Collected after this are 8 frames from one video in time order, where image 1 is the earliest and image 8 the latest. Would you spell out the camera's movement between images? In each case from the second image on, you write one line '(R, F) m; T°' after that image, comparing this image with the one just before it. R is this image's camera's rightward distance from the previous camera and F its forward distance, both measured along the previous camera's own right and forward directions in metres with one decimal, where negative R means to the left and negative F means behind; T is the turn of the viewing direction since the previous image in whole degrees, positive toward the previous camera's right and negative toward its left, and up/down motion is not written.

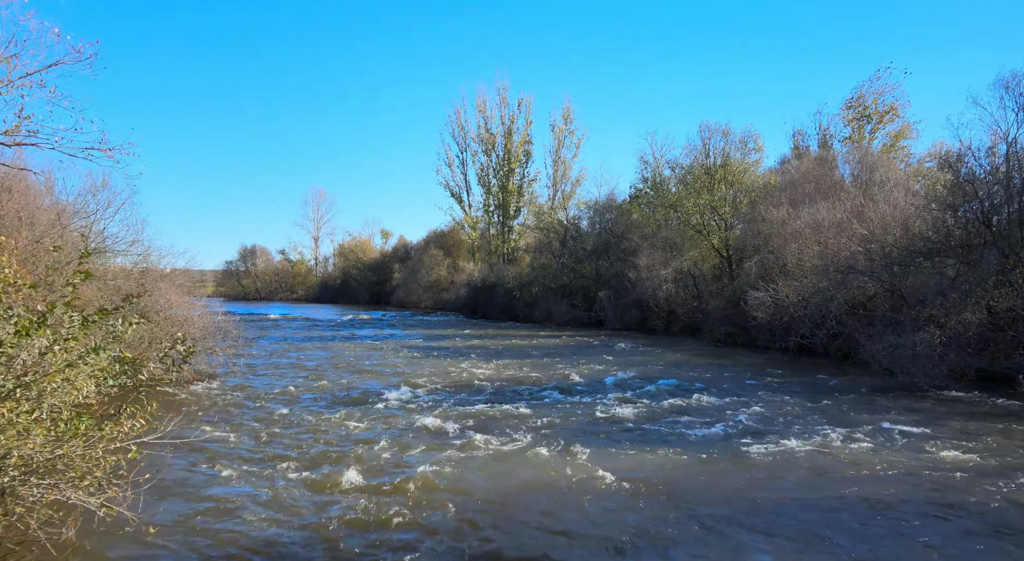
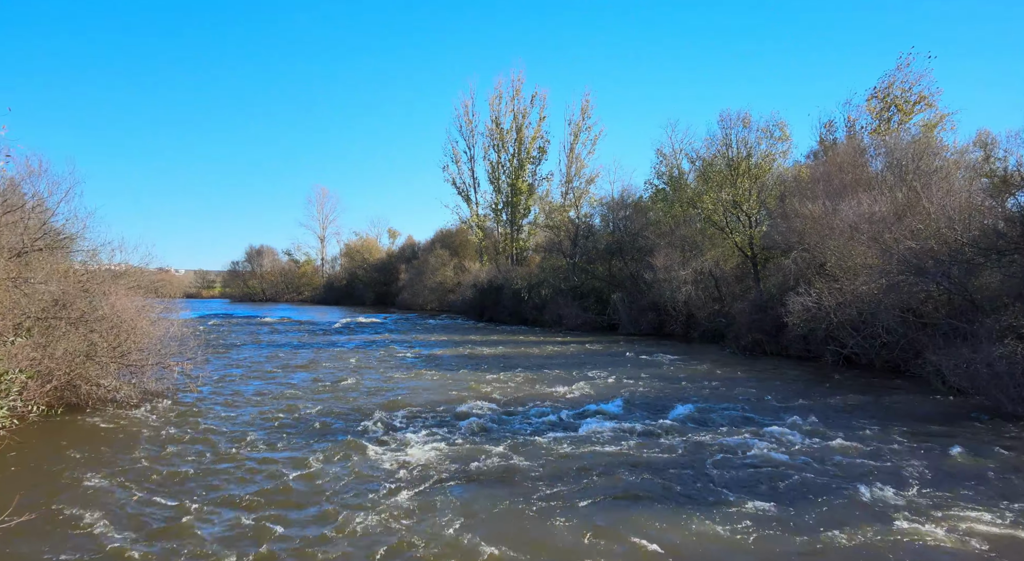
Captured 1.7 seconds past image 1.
(+0.2, +2.7) m; -1°
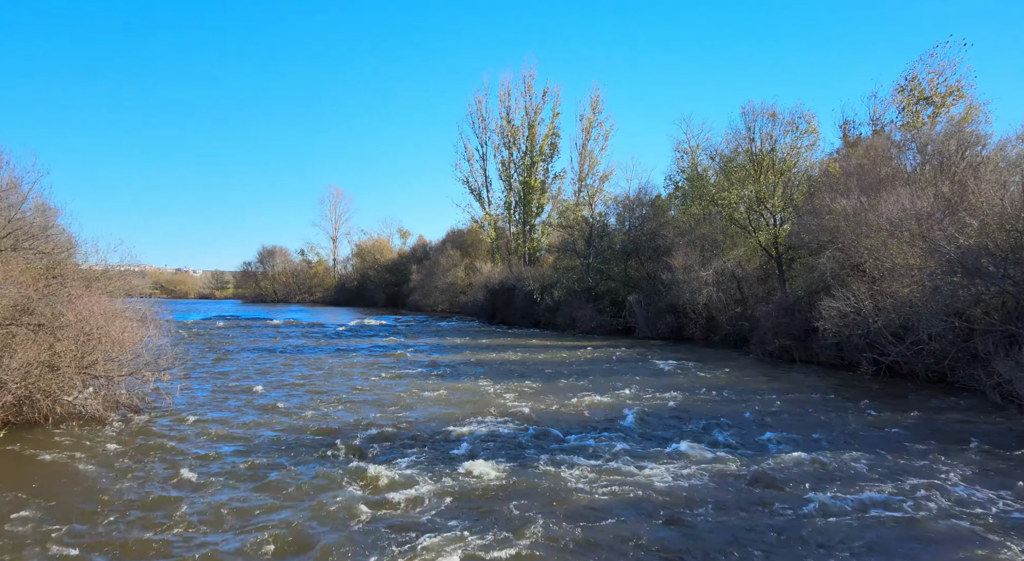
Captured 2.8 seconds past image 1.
(+0.1, +1.6) m; -1°
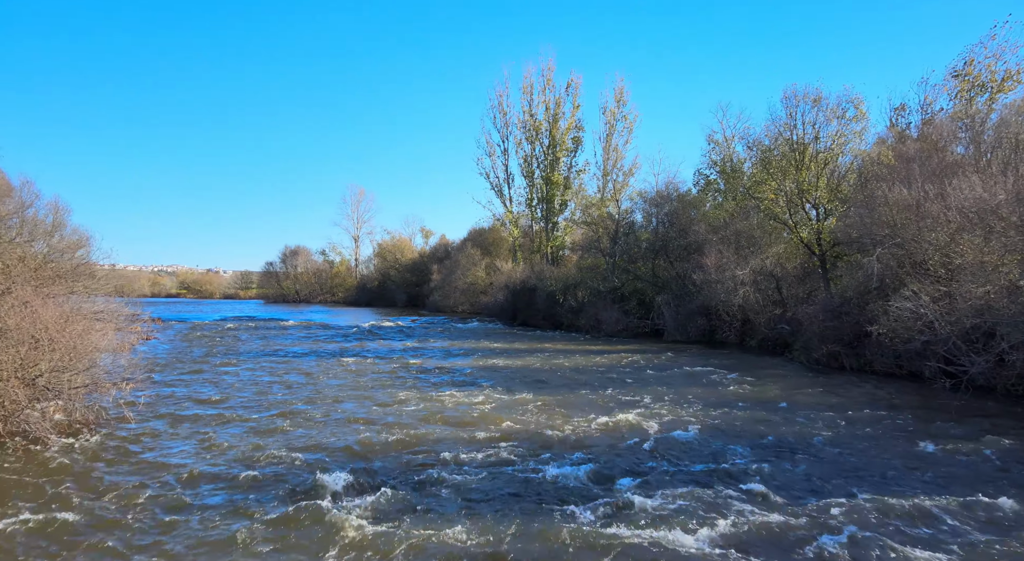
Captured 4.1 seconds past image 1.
(+0.2, +2.2) m; -2°
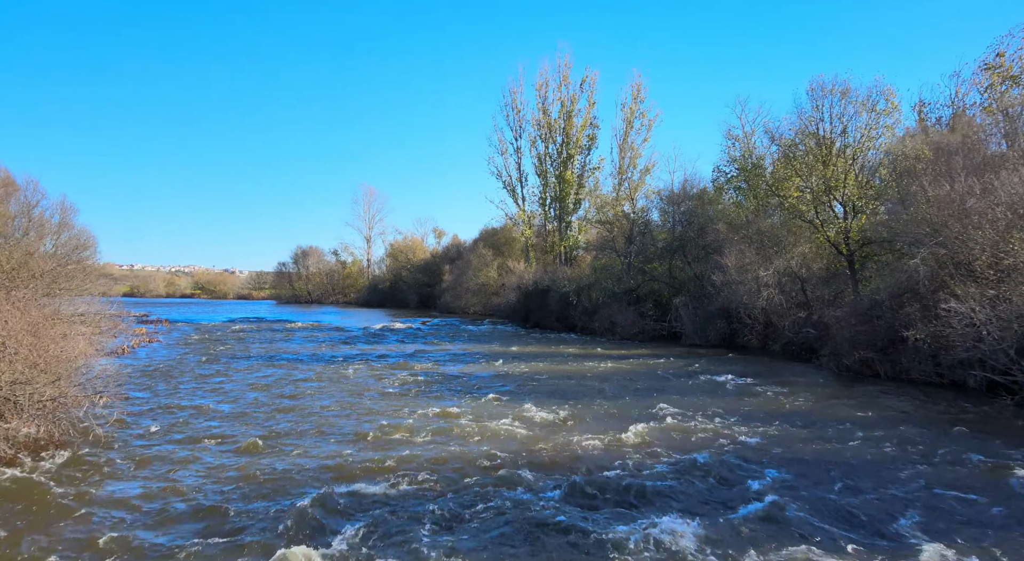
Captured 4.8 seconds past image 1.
(+0.1, +1.3) m; -1°
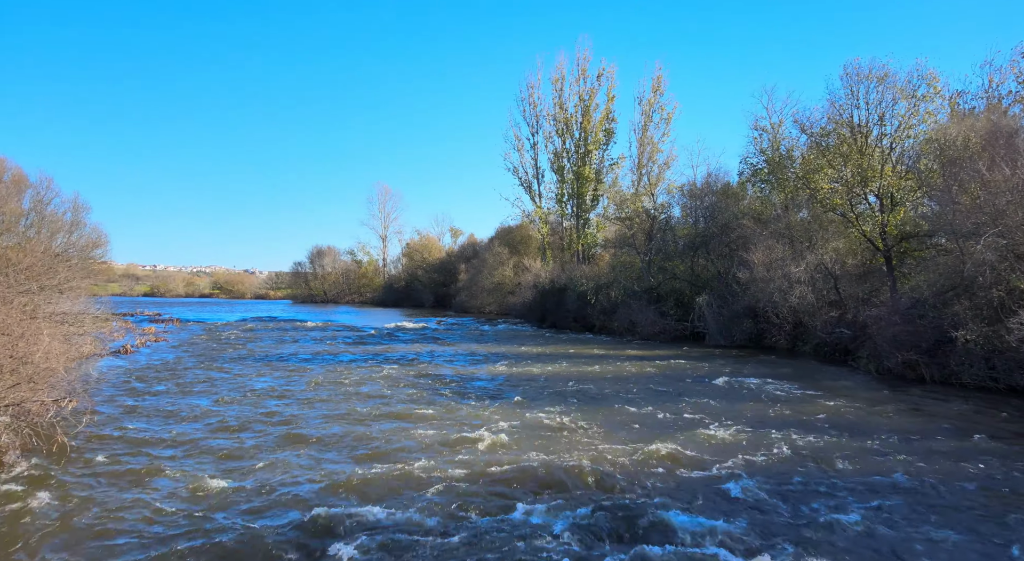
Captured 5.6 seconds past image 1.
(+0.1, +1.4) m; -1°
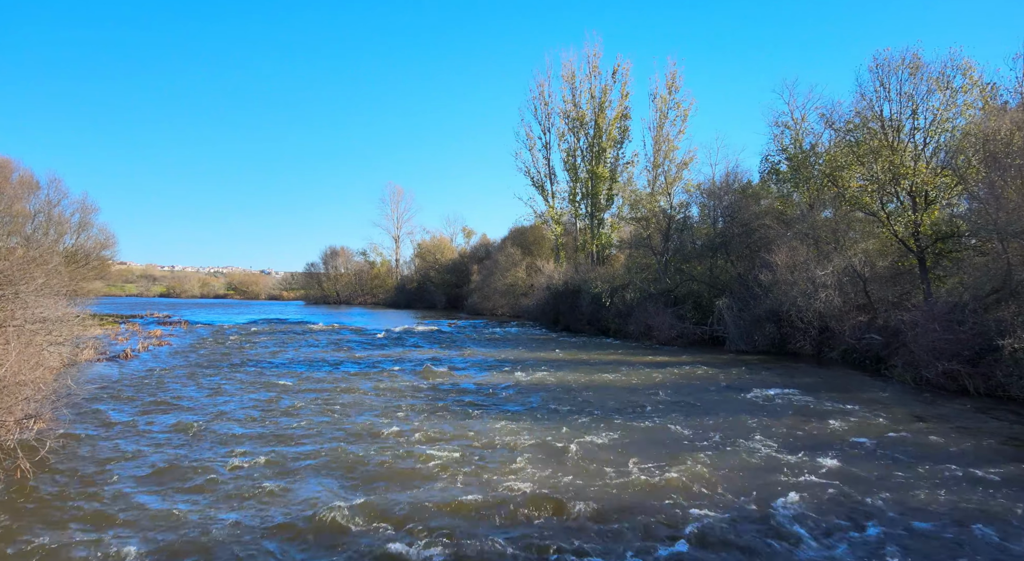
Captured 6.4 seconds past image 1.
(+0.1, +1.2) m; -1°
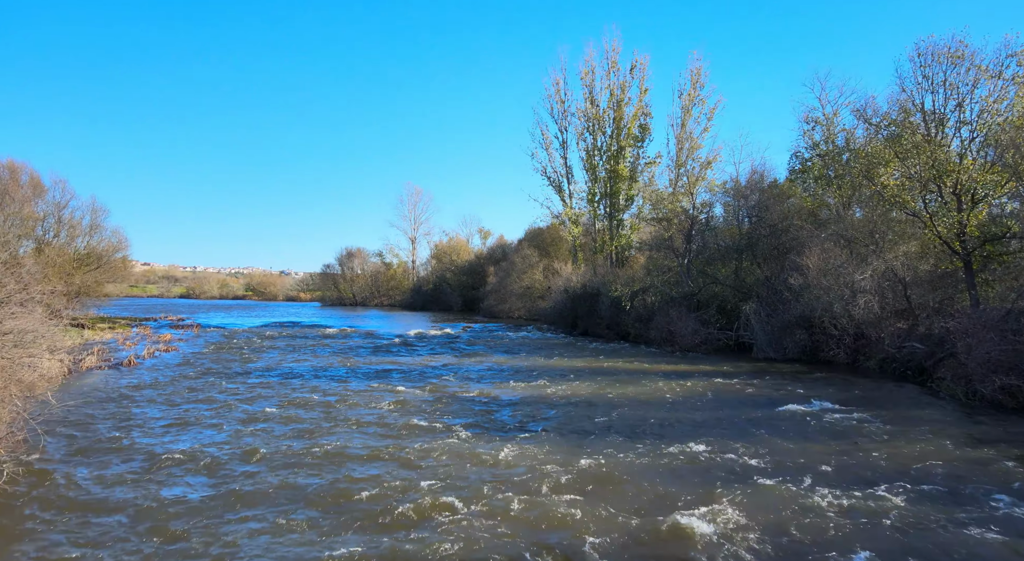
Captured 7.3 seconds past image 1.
(+0.1, +1.4) m; -1°
